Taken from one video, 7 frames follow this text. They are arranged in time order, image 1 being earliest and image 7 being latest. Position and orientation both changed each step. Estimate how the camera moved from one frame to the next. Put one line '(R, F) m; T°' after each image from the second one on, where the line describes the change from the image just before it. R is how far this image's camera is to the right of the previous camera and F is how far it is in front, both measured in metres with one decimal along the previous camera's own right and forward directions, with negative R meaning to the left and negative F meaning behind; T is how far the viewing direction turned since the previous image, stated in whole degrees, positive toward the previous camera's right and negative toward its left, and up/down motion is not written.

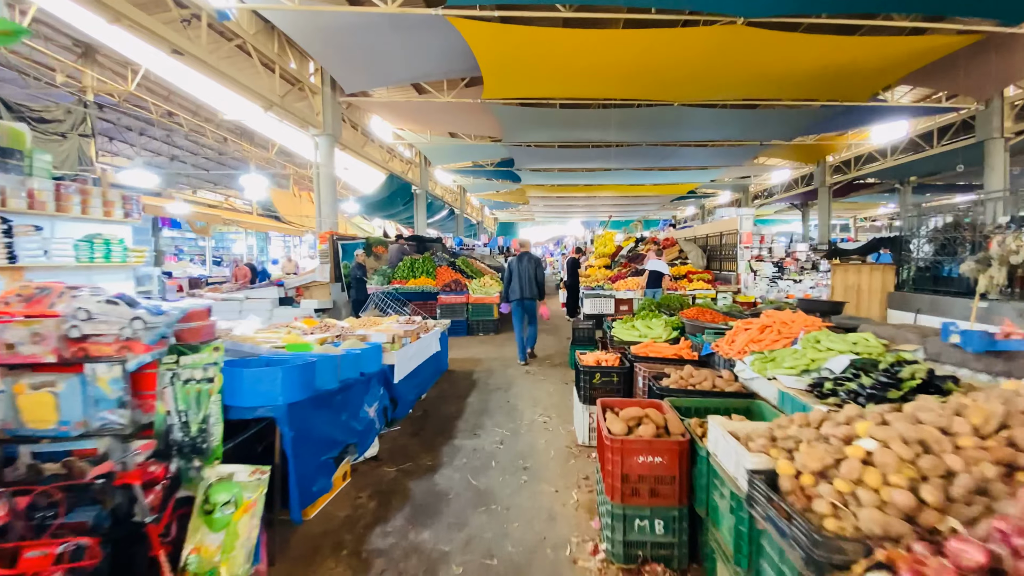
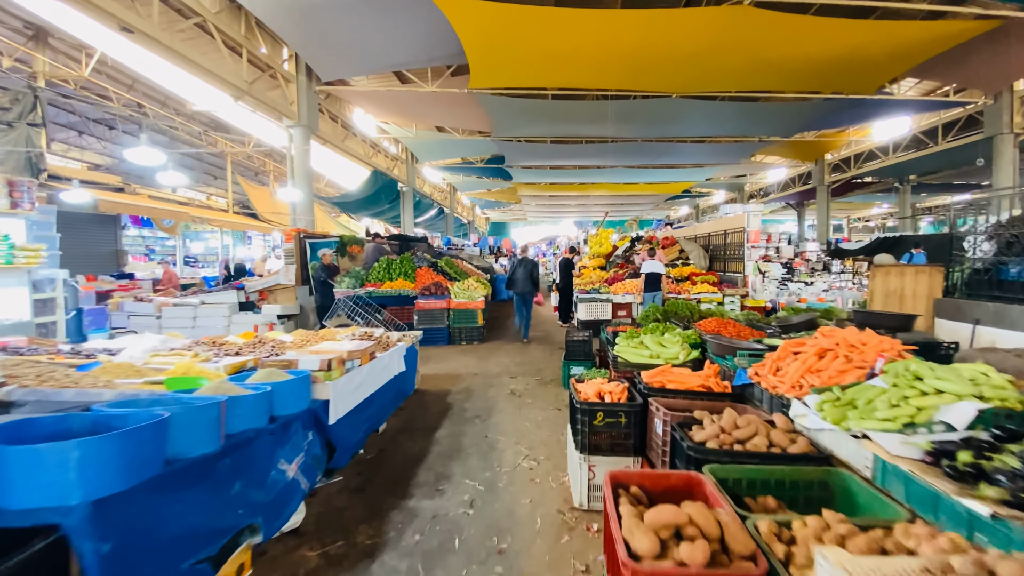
(+0.1, +0.8) m; +1°
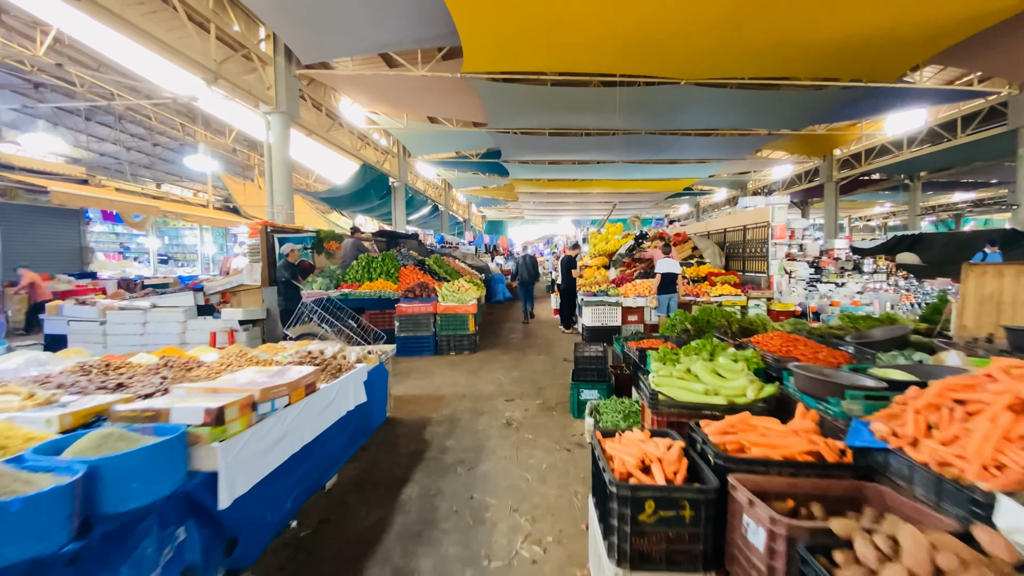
(0.0, +0.9) m; 0°
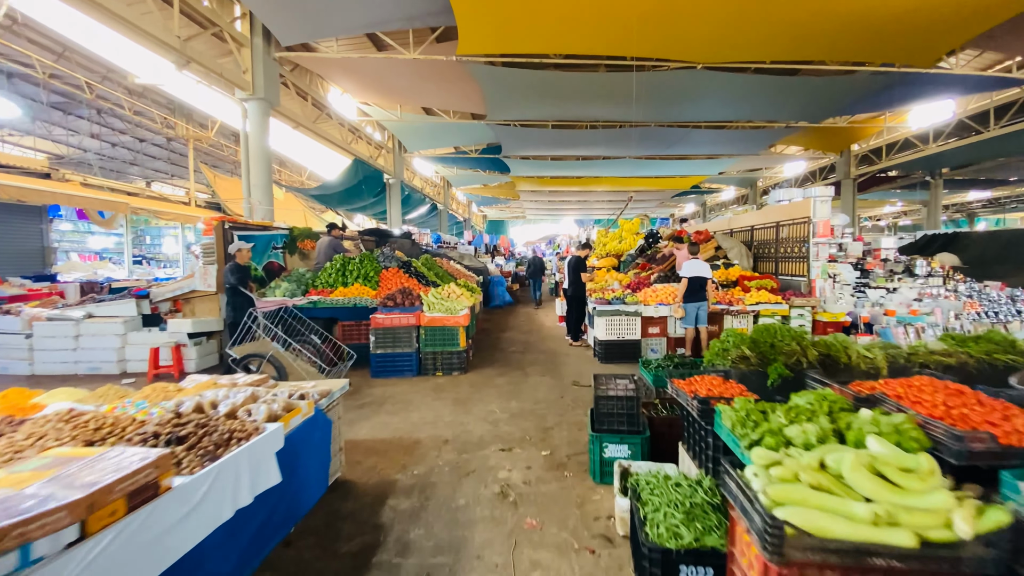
(0.0, +1.0) m; 0°
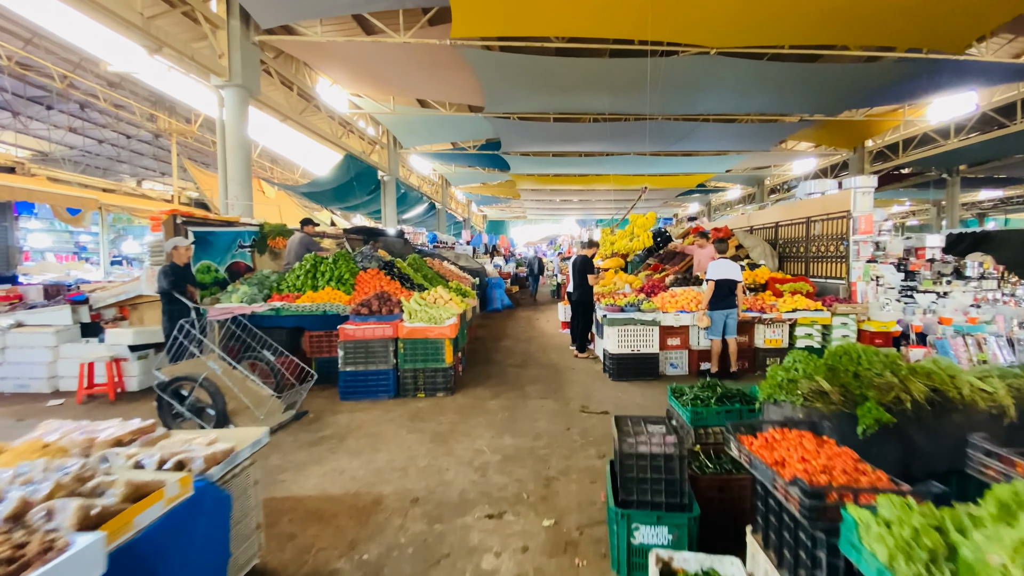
(0.0, +0.7) m; 0°
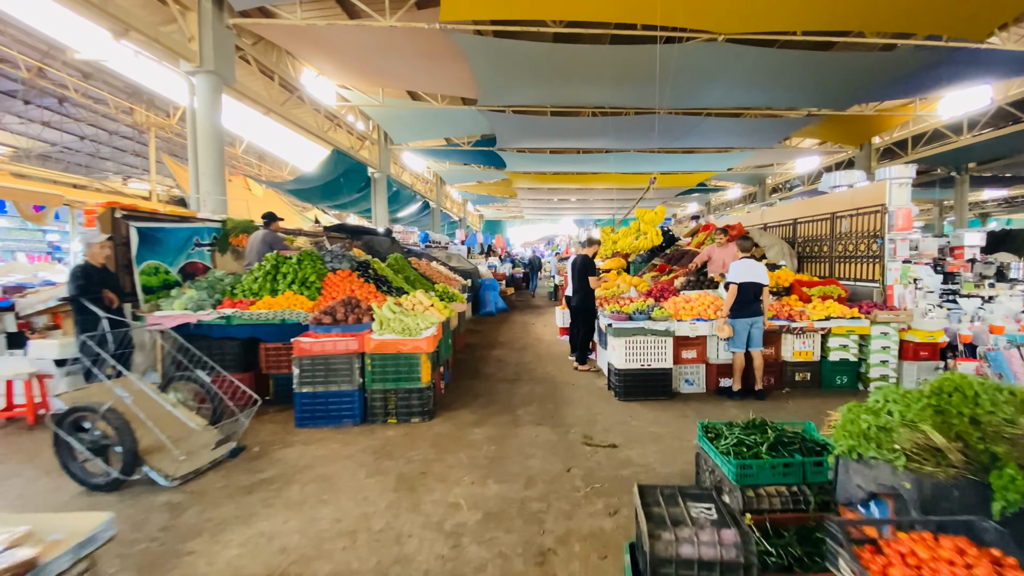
(+0.1, +0.6) m; 0°
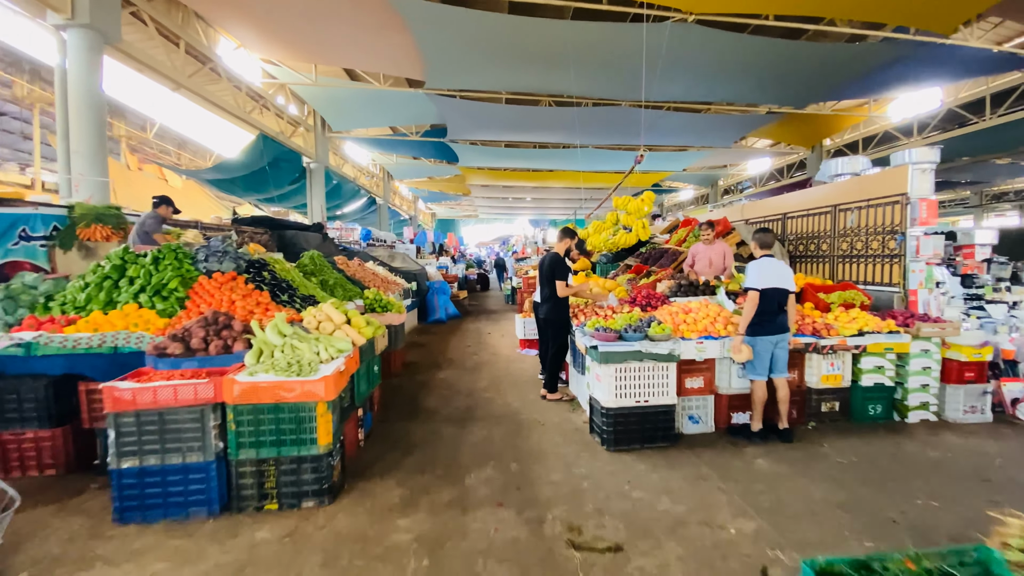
(0.0, +1.1) m; +5°
